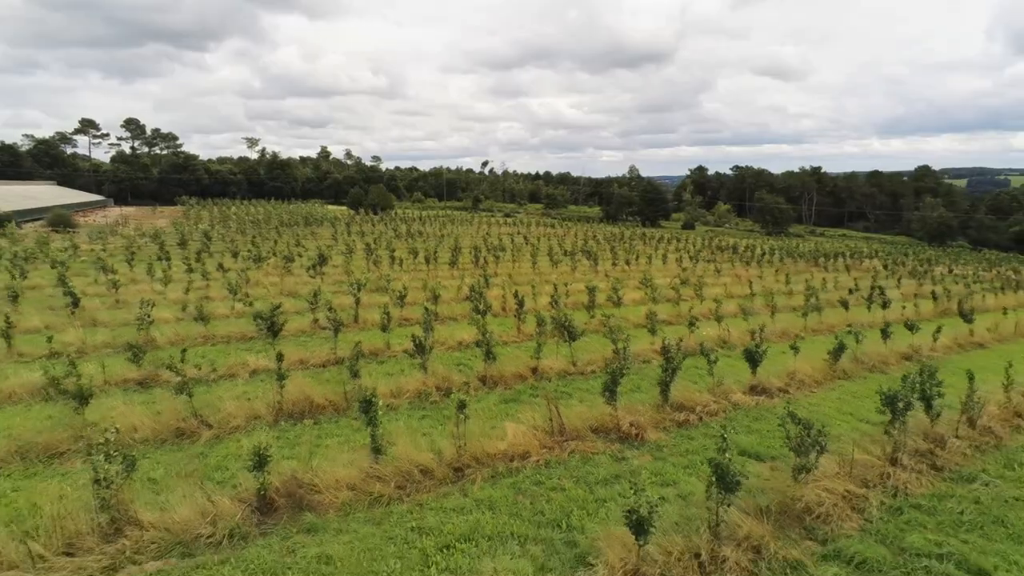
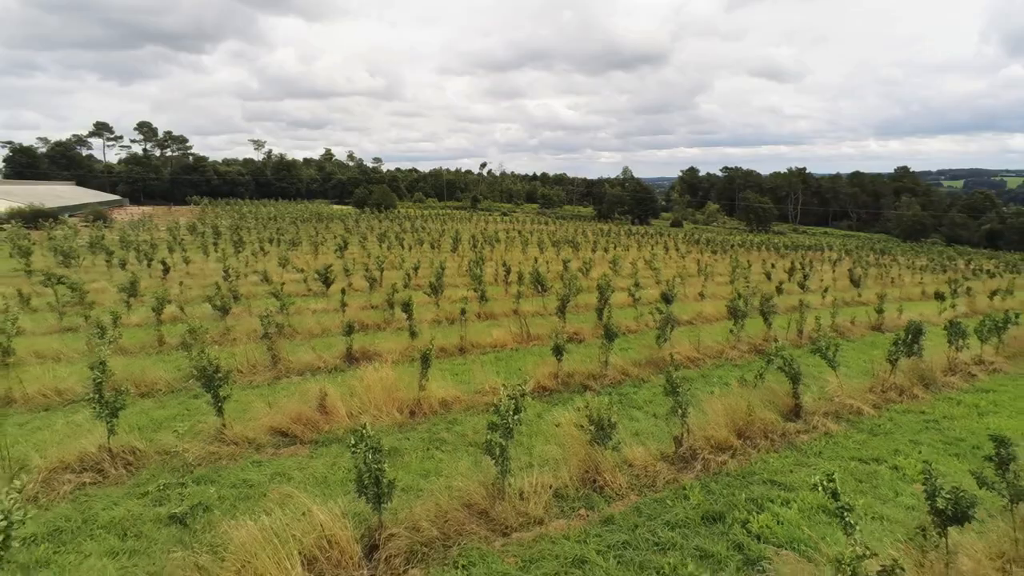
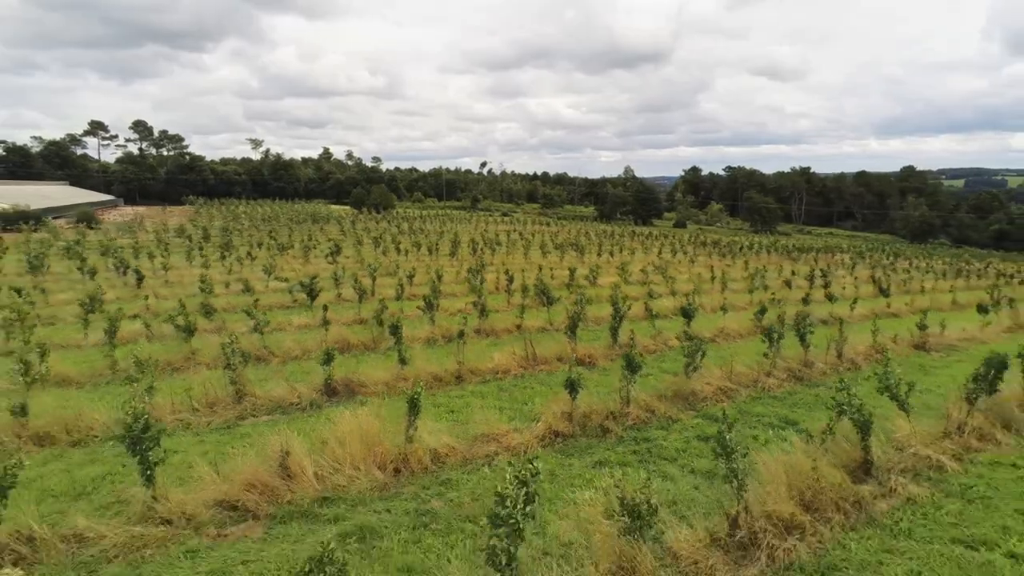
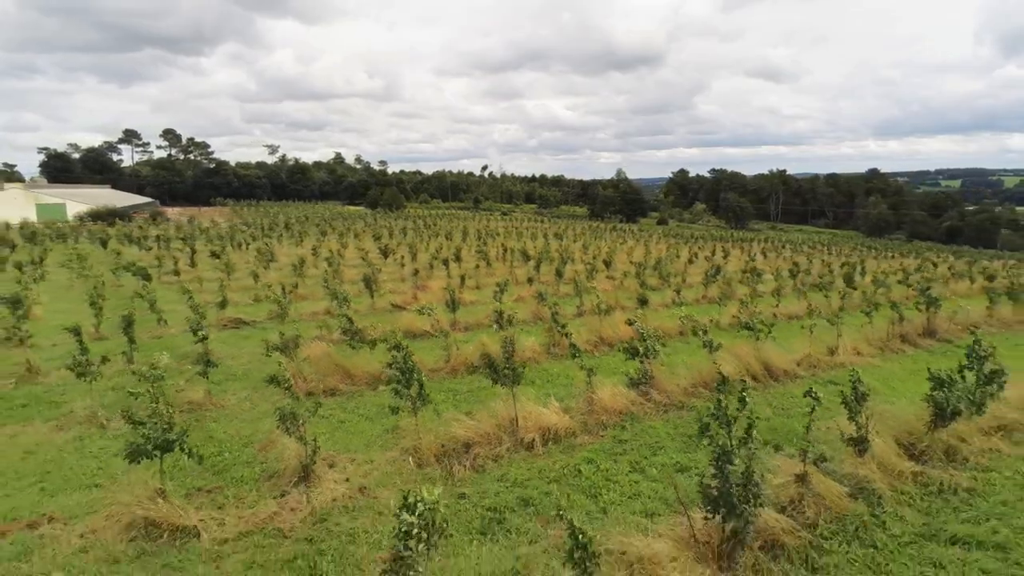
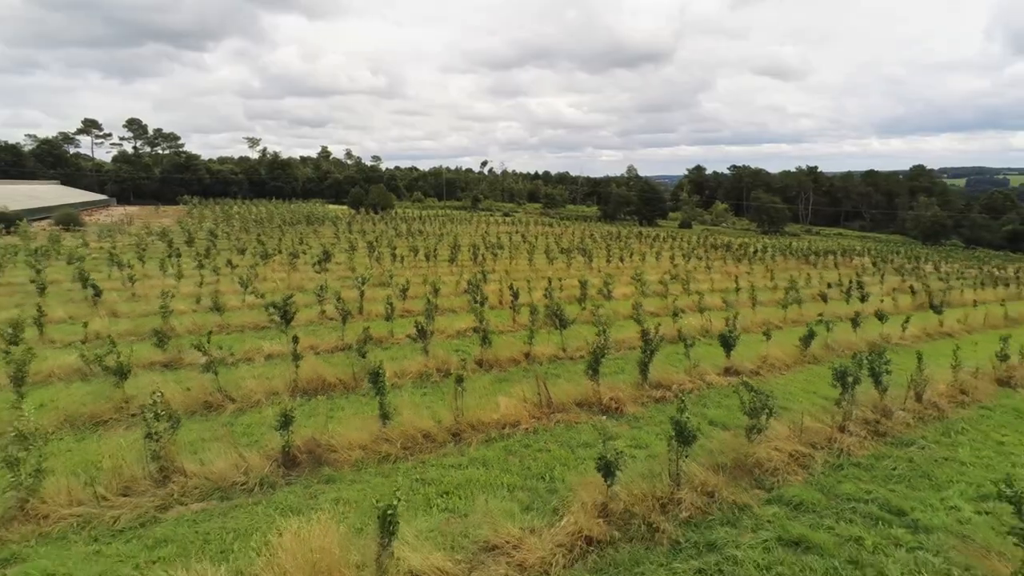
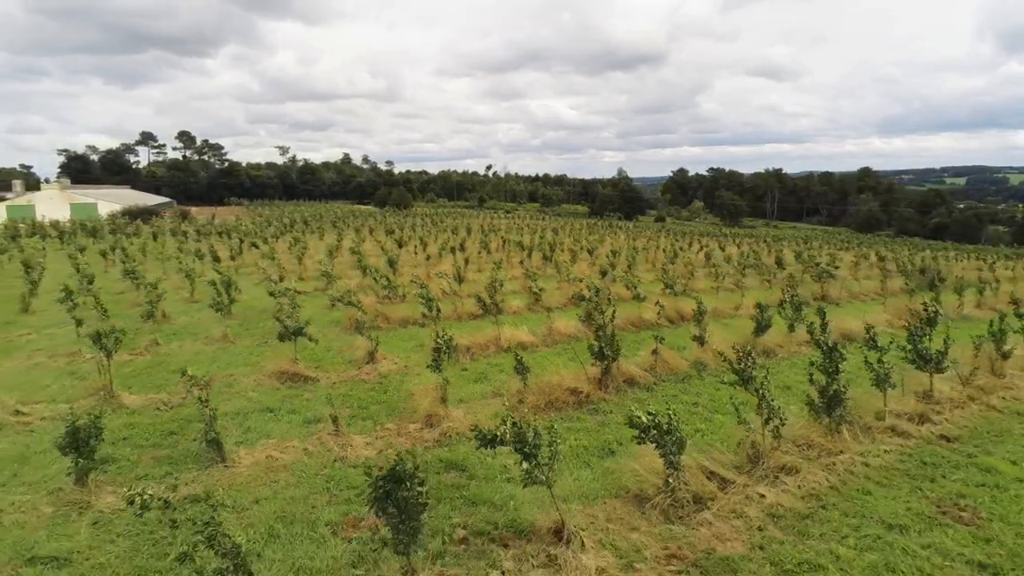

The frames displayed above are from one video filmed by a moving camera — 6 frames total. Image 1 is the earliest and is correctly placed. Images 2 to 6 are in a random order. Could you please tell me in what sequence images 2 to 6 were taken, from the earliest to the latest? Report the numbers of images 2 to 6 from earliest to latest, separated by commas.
5, 3, 2, 4, 6
